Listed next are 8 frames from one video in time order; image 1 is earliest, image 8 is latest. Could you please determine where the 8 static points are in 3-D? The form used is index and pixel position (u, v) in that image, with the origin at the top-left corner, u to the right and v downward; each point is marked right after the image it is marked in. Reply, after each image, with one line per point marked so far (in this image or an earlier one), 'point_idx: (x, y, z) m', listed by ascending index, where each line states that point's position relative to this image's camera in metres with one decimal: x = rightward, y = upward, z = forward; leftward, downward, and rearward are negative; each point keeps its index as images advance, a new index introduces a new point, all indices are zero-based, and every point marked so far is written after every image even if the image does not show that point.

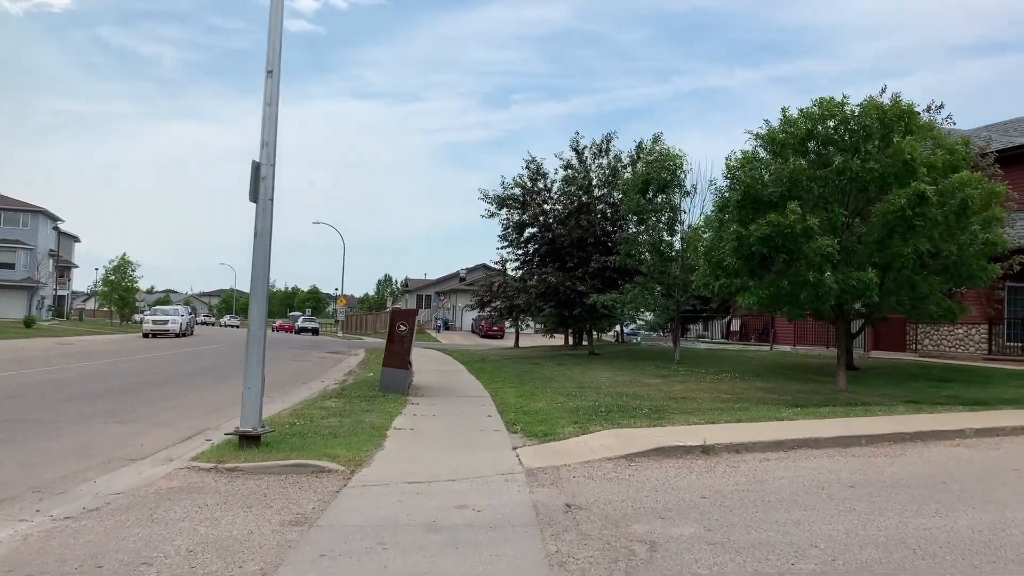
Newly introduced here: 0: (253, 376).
0: (-2.8, -0.9, +8.8) m
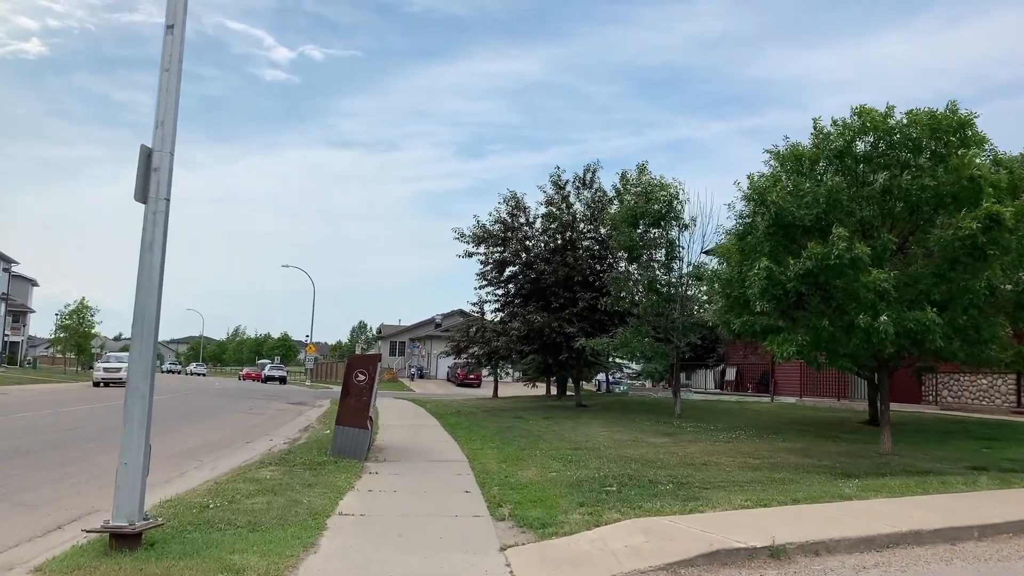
0: (-2.9, -1.2, +6.2) m
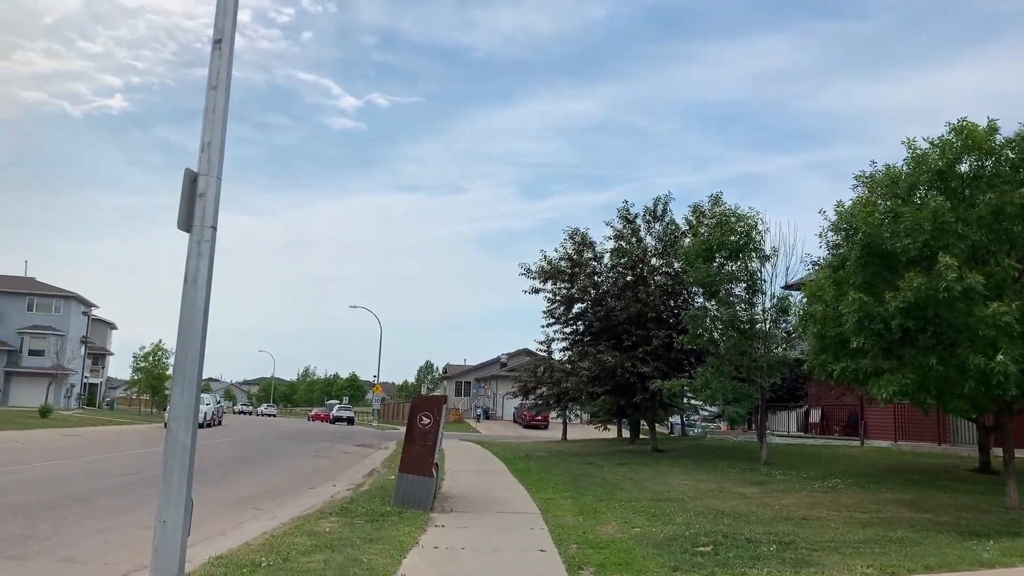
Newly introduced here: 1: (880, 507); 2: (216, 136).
0: (-2.3, -1.5, +5.5) m
1: (+4.9, -2.9, +11.0) m
2: (-2.1, +1.1, +5.9) m
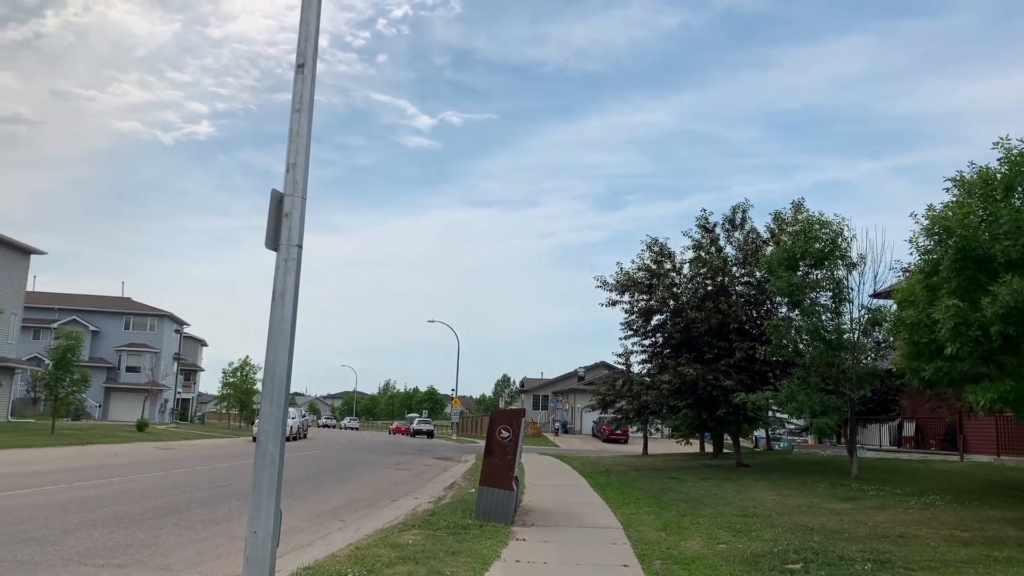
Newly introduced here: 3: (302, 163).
0: (-1.7, -1.6, +5.7) m
1: (+6.0, -3.0, +10.5) m
2: (-1.6, +1.0, +6.1) m
3: (-1.6, +0.9, +6.1) m
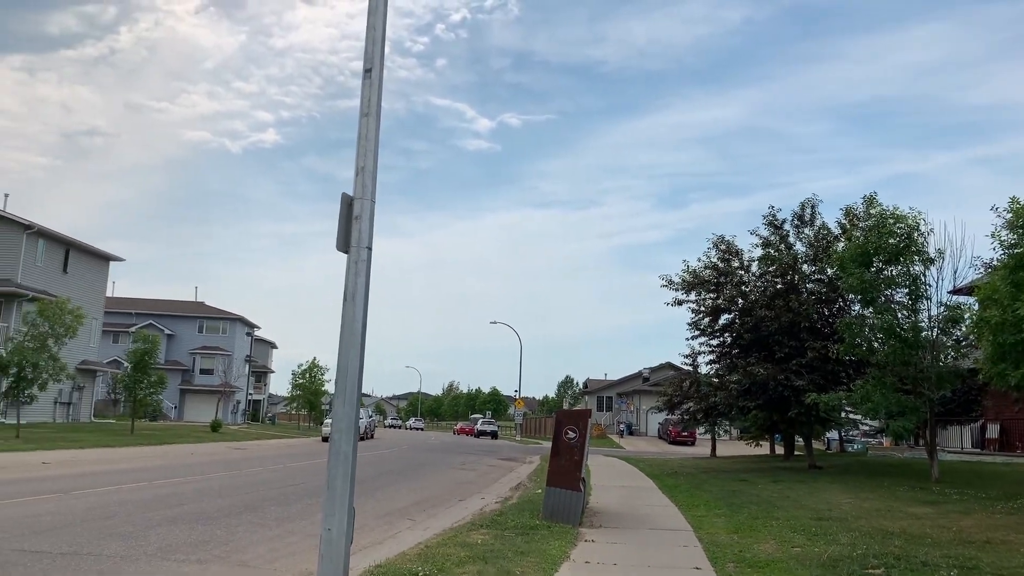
0: (-1.2, -1.6, +5.8) m
1: (+6.8, -2.9, +10.0) m
2: (-1.1, +1.0, +6.2) m
3: (-1.1, +0.9, +6.2) m
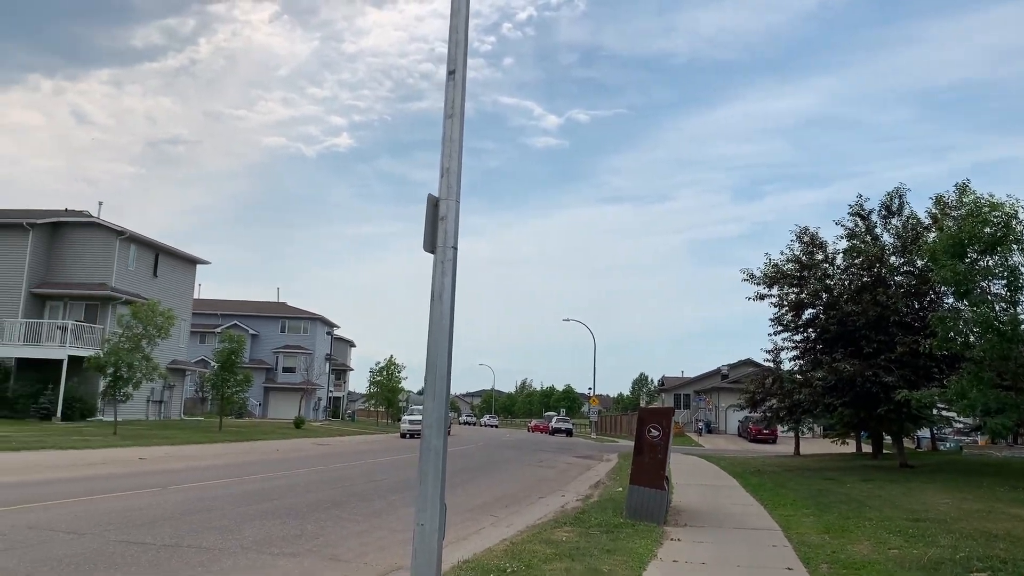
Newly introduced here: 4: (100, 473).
0: (-0.6, -1.6, +5.9) m
1: (+7.8, -2.8, +9.3) m
2: (-0.4, +1.0, +6.2) m
3: (-0.4, +0.9, +6.3) m
4: (-8.5, -3.8, +17.0) m
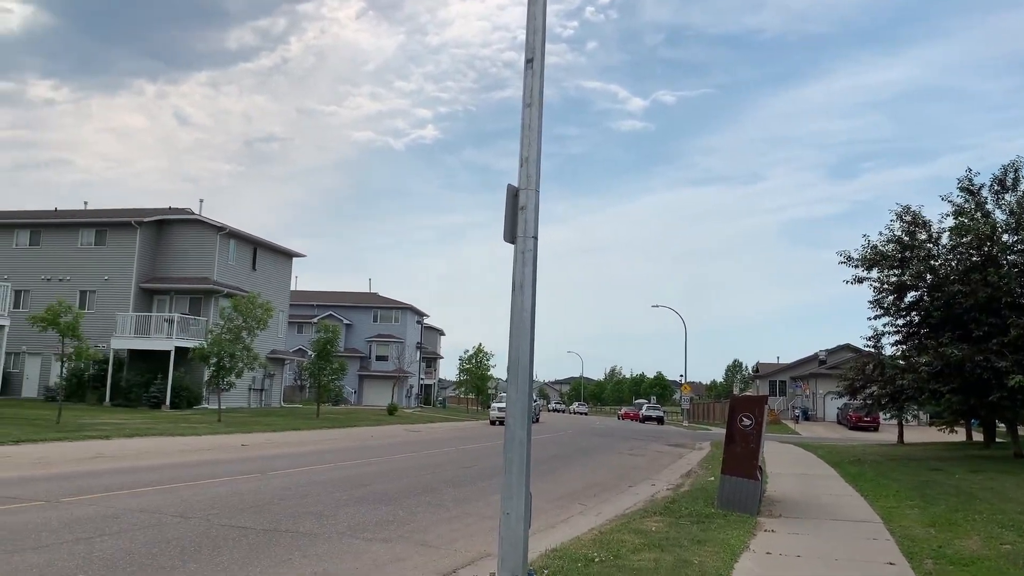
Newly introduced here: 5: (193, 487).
0: (0.0, -1.5, +5.9) m
1: (+8.8, -2.5, +8.4) m
2: (+0.2, +1.1, +6.2) m
3: (+0.2, +1.0, +6.2) m
4: (-6.6, -3.7, +17.8) m
5: (-4.8, -3.0, +12.3) m
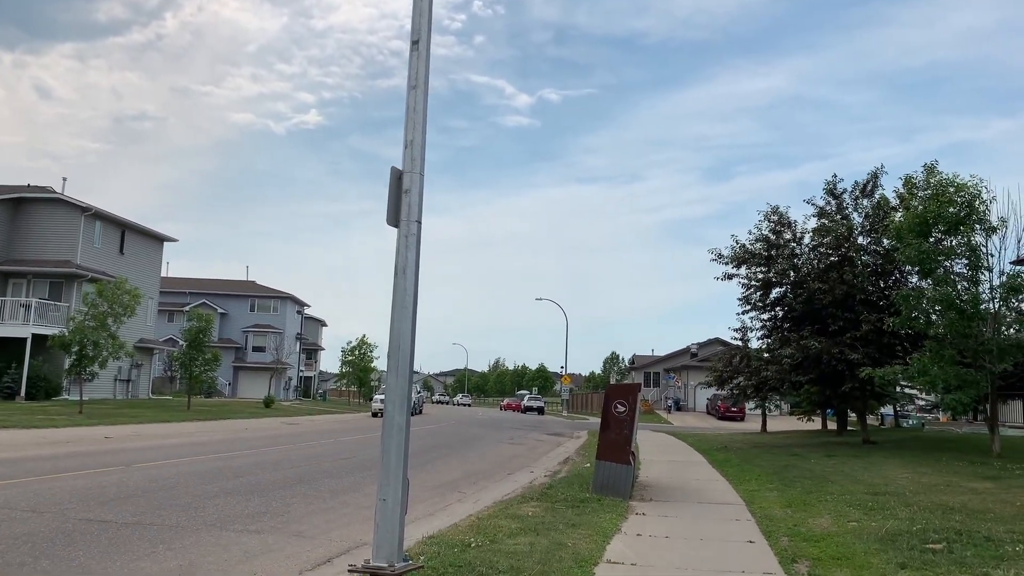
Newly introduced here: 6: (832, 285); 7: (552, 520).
0: (-0.9, -1.4, +5.8) m
1: (+7.5, -2.6, +9.6) m
2: (-0.7, +1.2, +6.1) m
3: (-0.7, +1.1, +6.2) m
4: (-9.1, -3.3, +16.7) m
5: (-6.5, -2.7, +11.6) m
6: (+7.8, +0.1, +20.0) m
7: (+0.4, -2.6, +9.1) m
